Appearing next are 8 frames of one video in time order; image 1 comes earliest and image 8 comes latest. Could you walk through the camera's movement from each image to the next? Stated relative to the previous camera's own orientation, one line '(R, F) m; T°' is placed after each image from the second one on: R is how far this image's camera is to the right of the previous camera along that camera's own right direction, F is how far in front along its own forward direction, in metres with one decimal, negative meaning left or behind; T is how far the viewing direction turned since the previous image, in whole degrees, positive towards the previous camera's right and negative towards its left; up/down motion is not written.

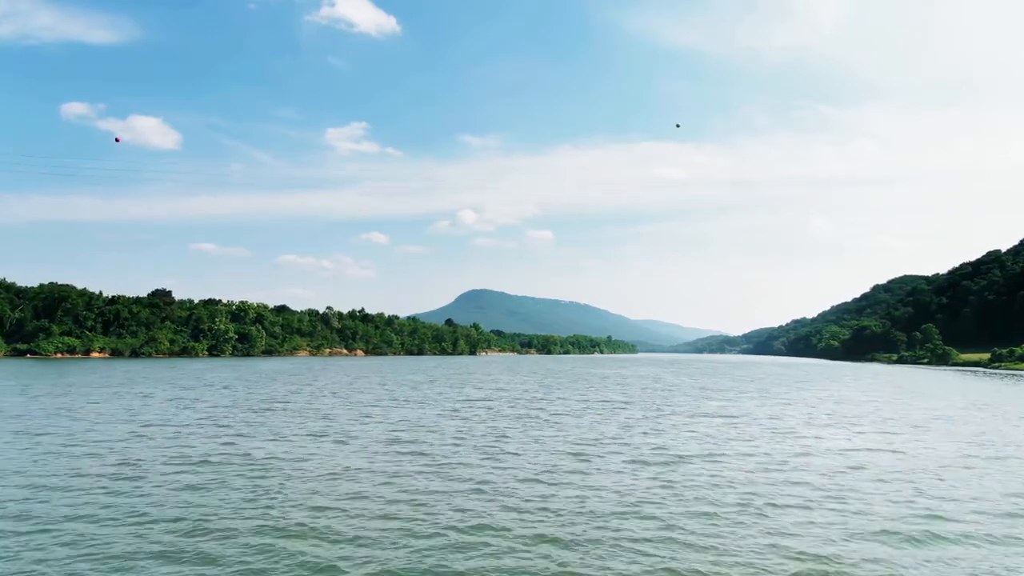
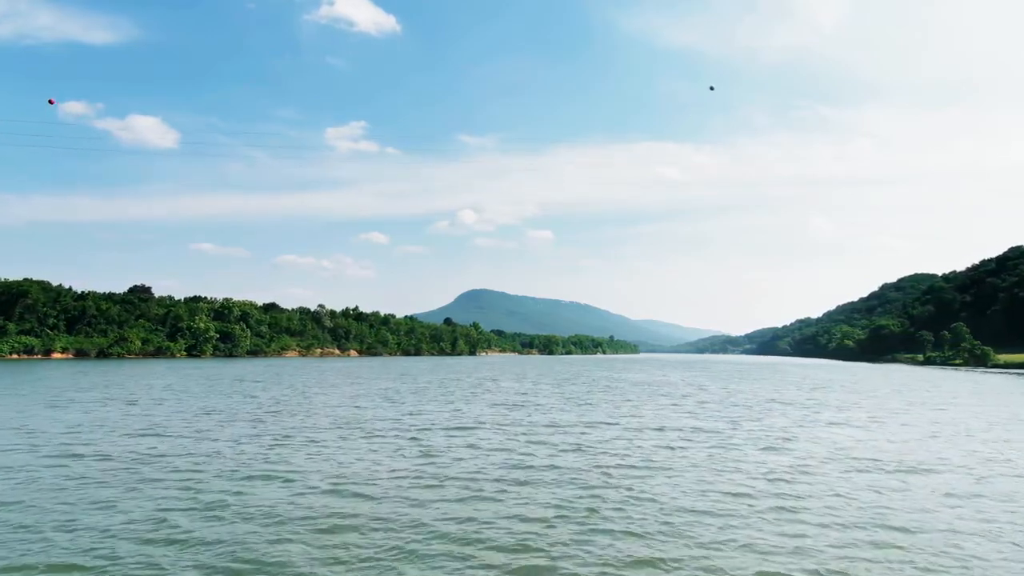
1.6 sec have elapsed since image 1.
(-0.7, +11.8) m; 0°
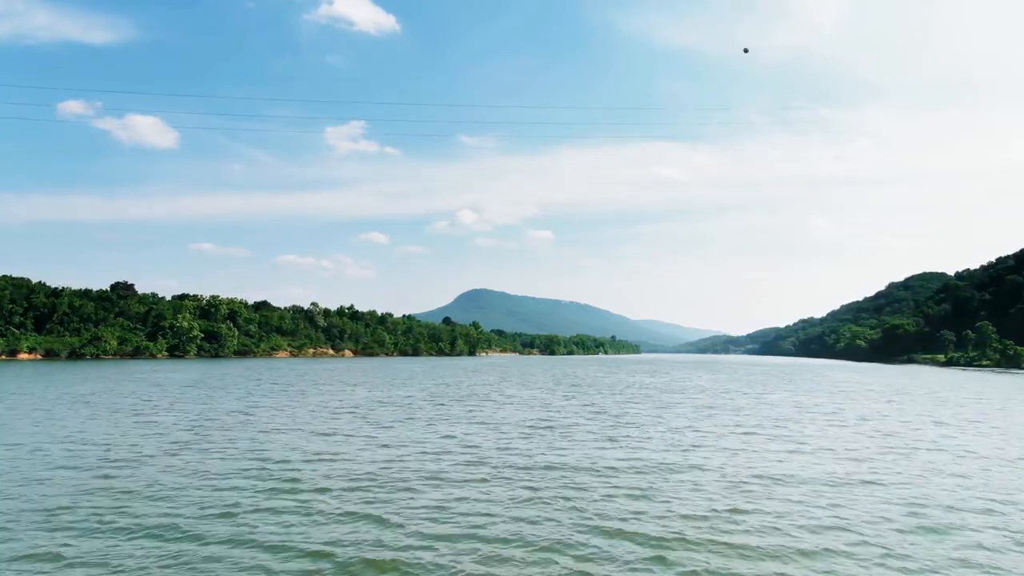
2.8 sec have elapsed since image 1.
(-0.6, +8.8) m; 0°
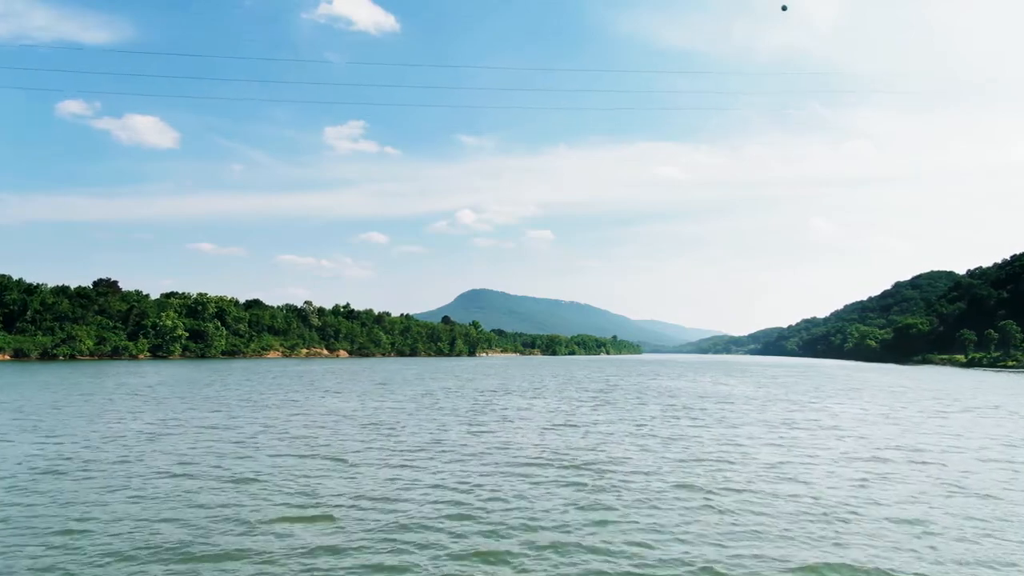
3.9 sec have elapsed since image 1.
(-0.5, +7.6) m; 0°
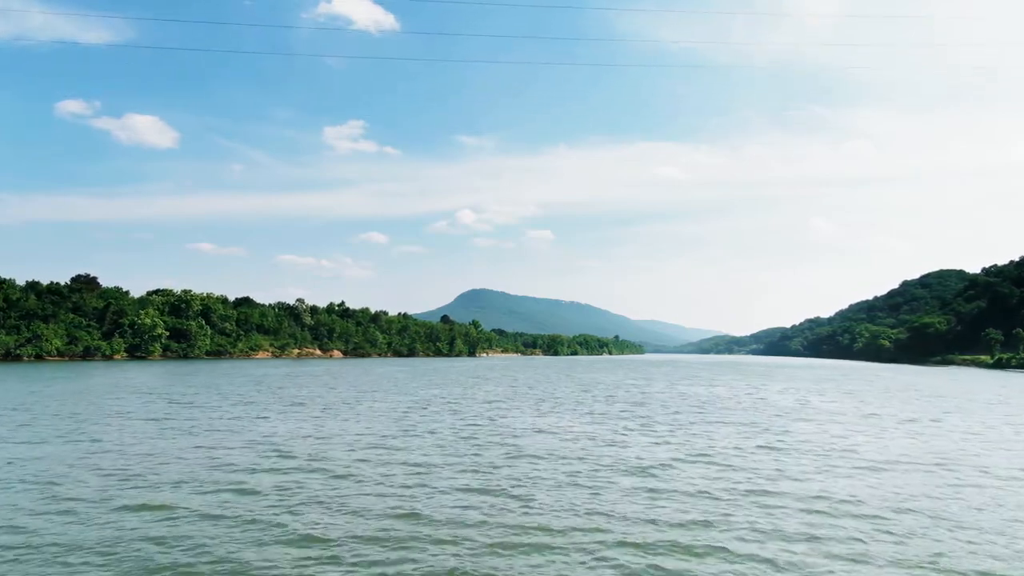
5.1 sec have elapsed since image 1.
(-0.6, +8.8) m; 0°
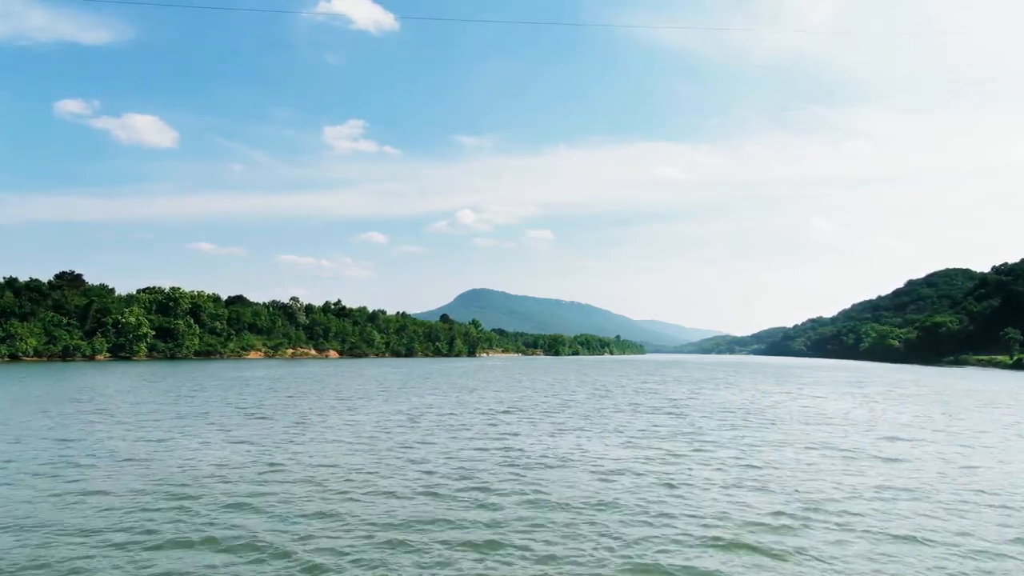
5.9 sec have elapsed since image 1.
(-0.4, +5.8) m; 0°
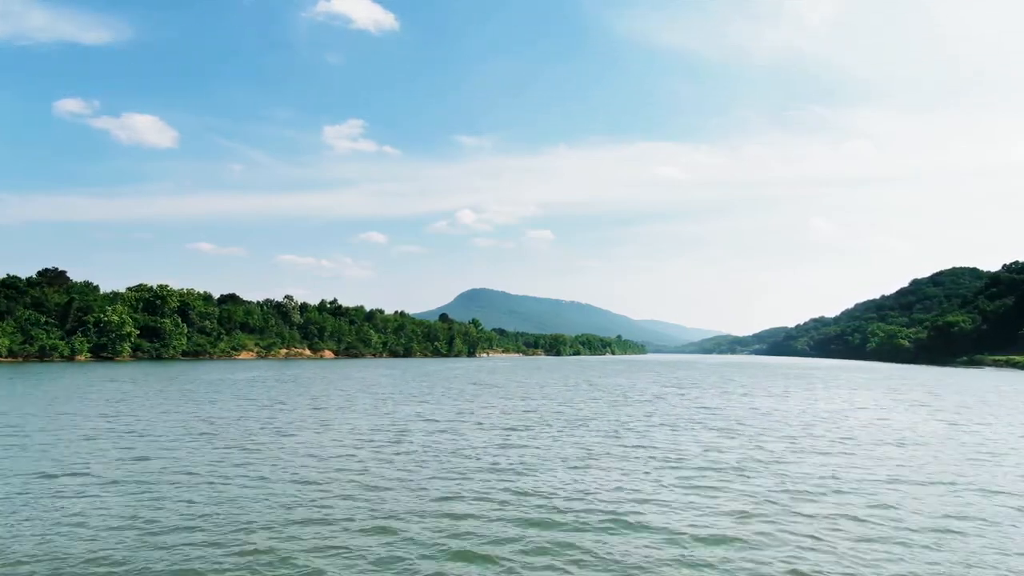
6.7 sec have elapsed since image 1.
(-0.4, +5.7) m; 0°
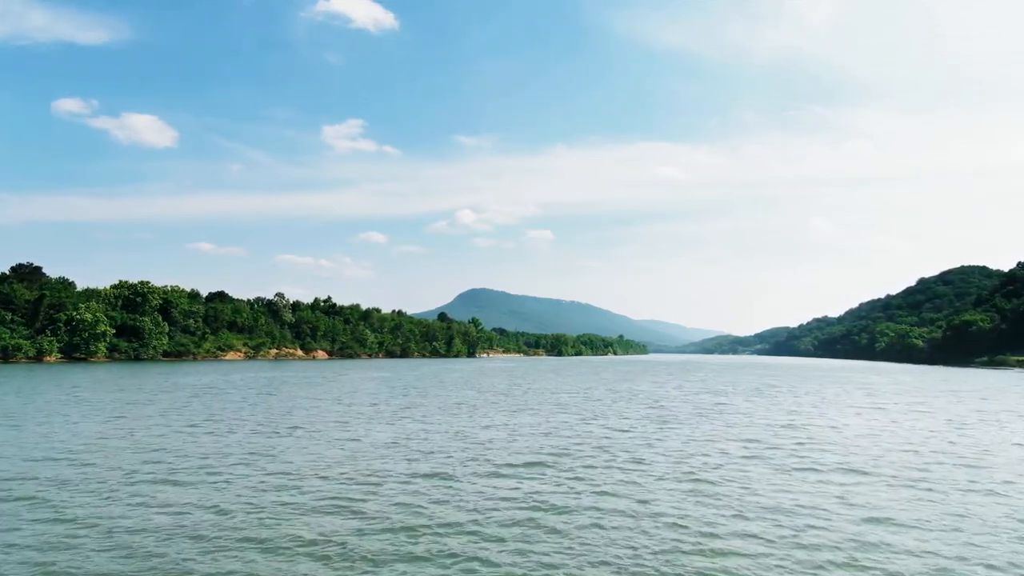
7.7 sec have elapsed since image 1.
(-0.5, +7.8) m; 0°
